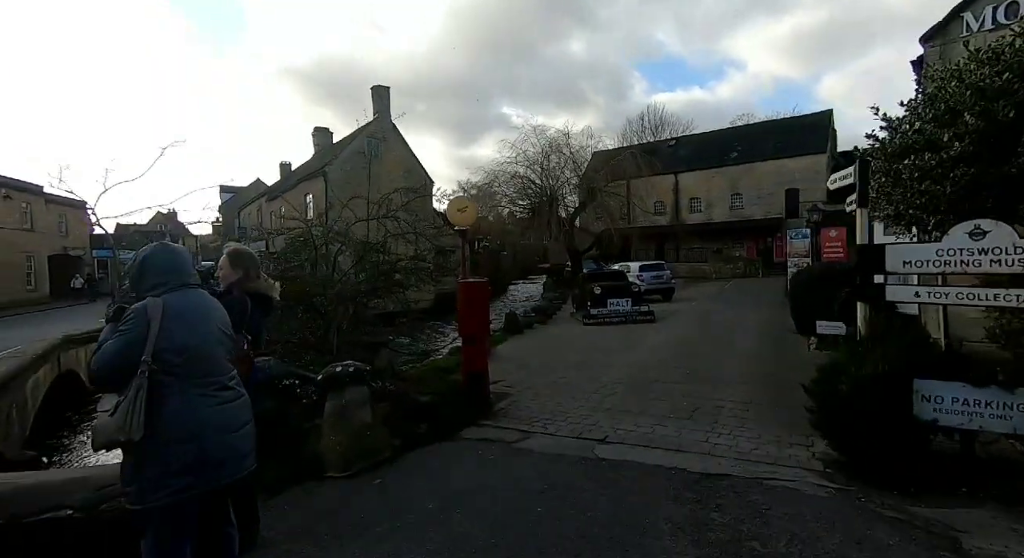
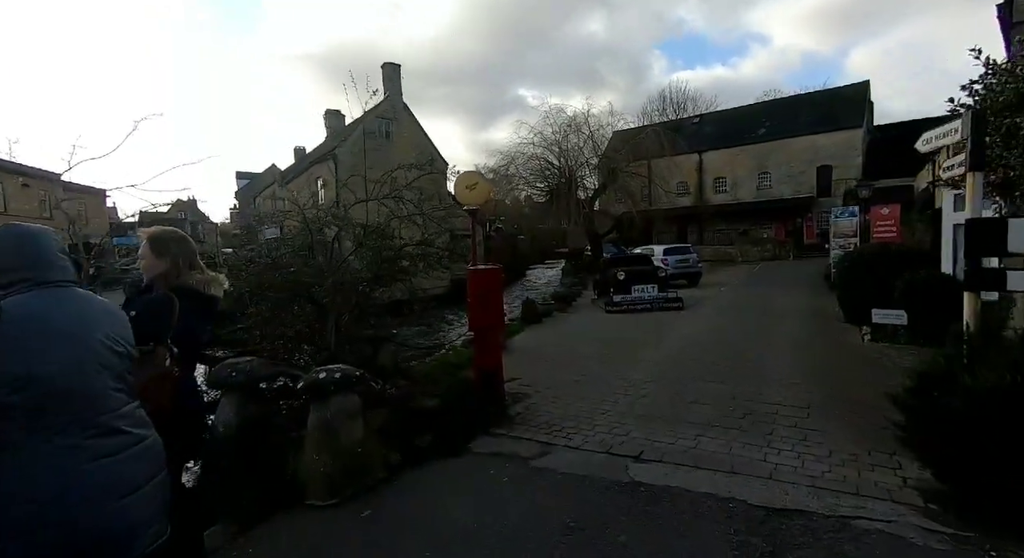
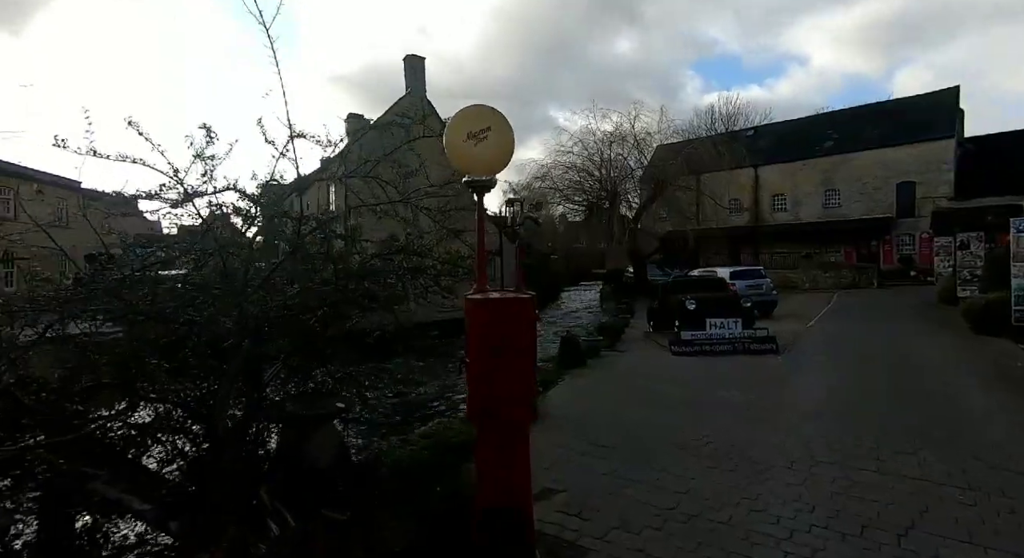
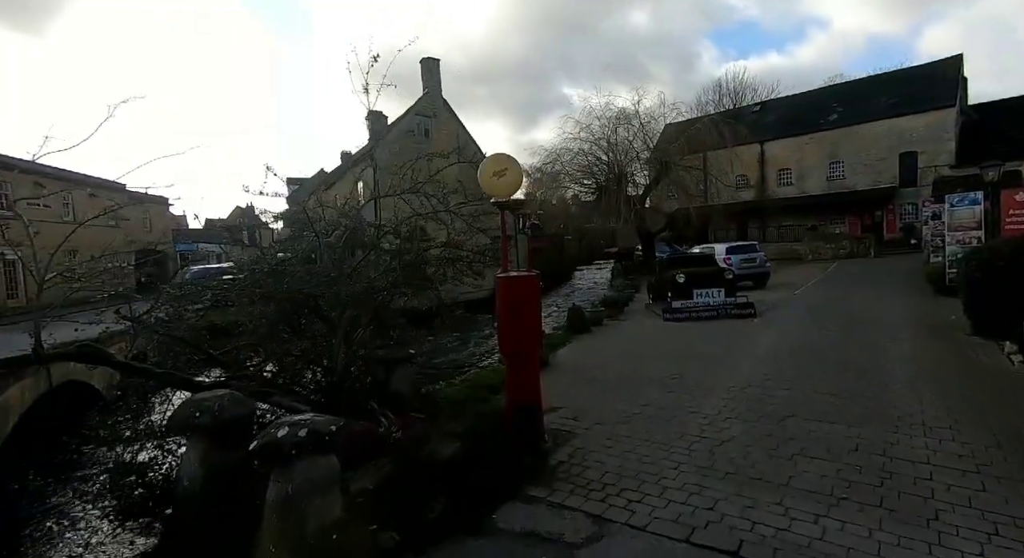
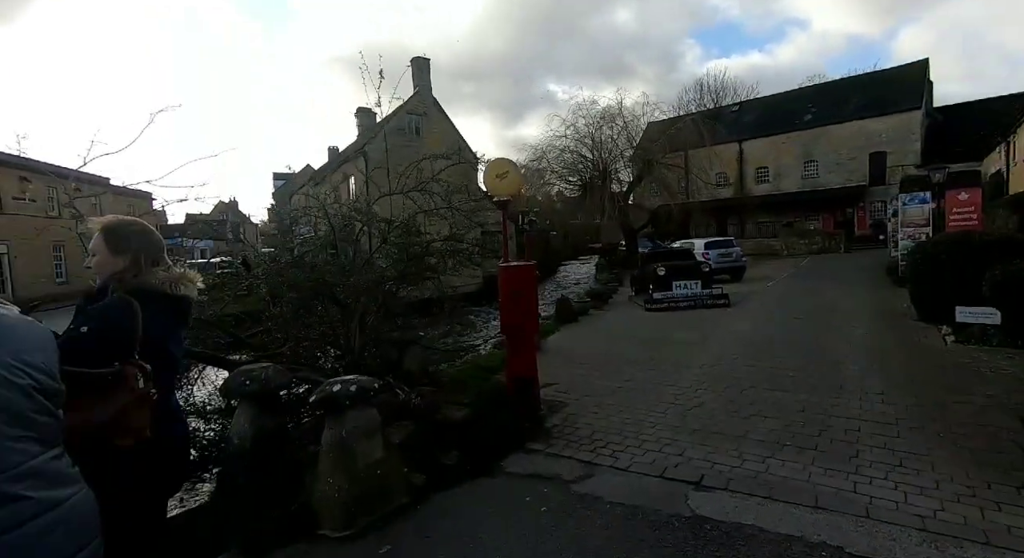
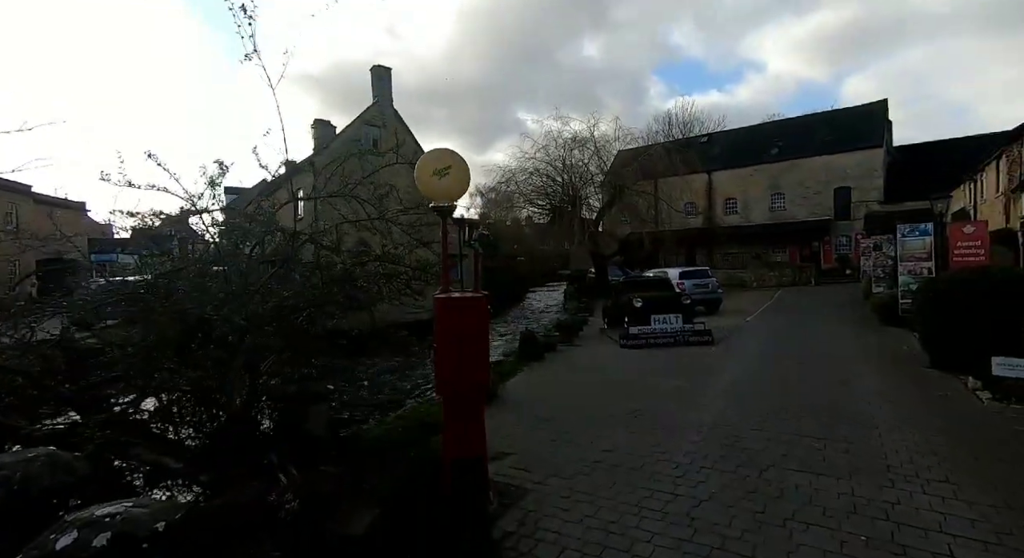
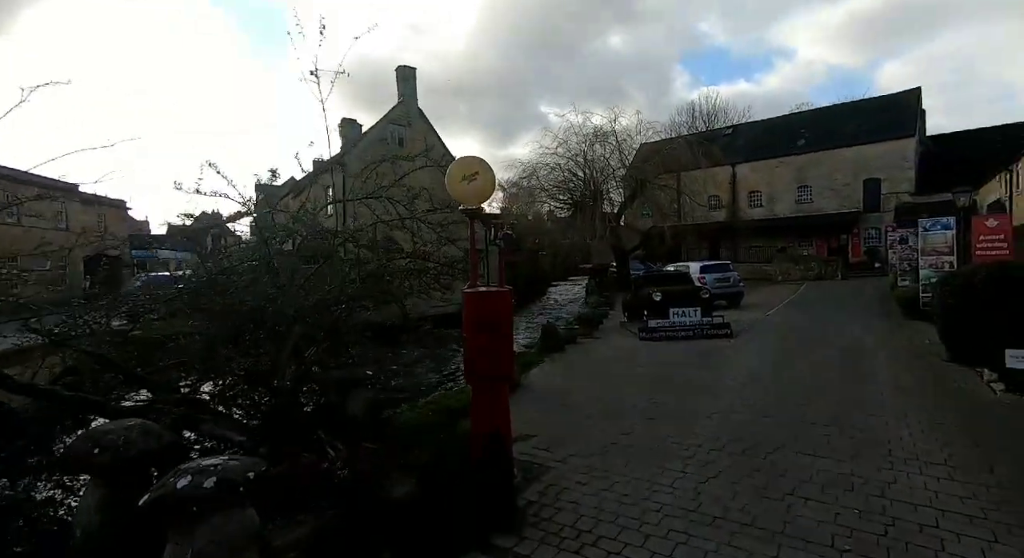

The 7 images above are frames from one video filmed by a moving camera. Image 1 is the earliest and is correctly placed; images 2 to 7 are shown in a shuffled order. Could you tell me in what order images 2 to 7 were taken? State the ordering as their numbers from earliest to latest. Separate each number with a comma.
2, 5, 4, 7, 6, 3
